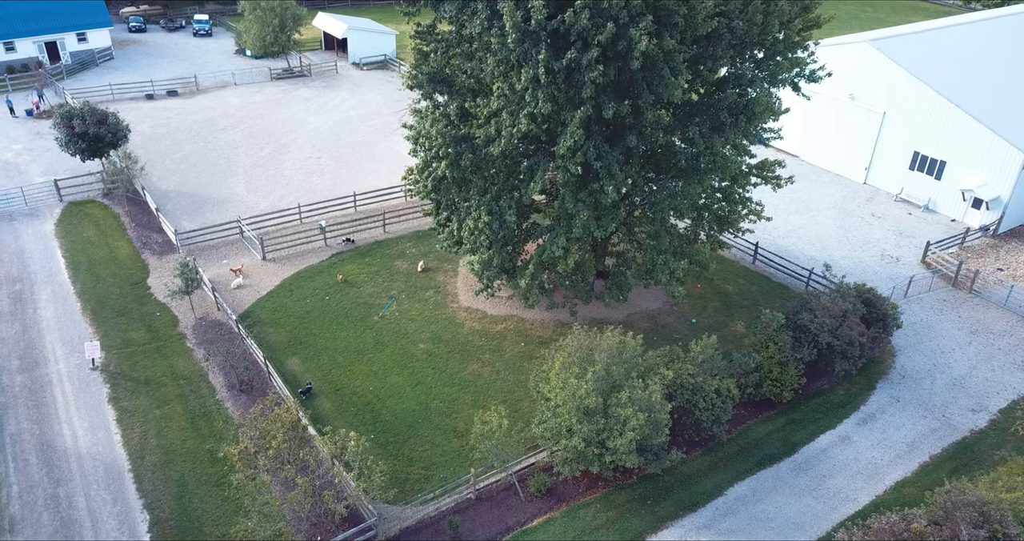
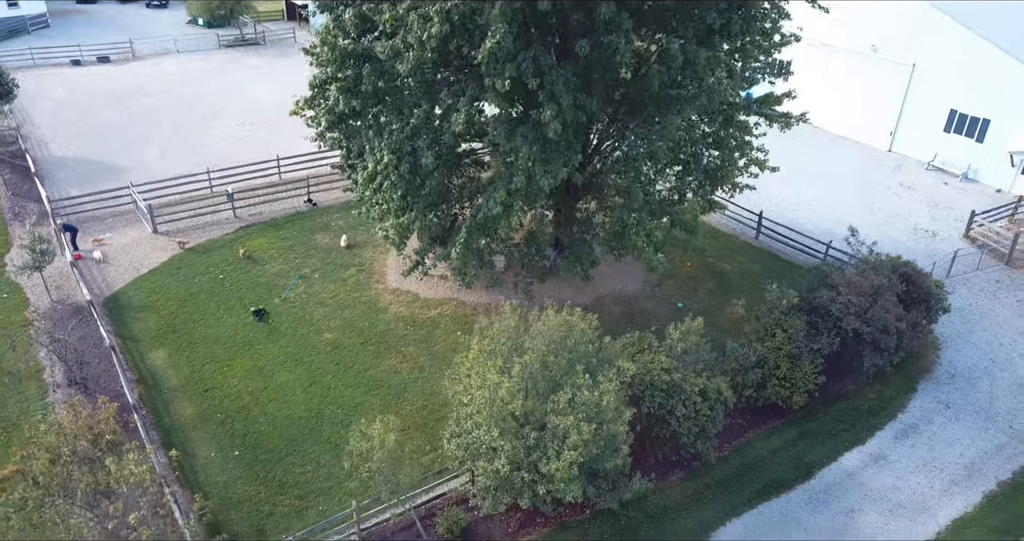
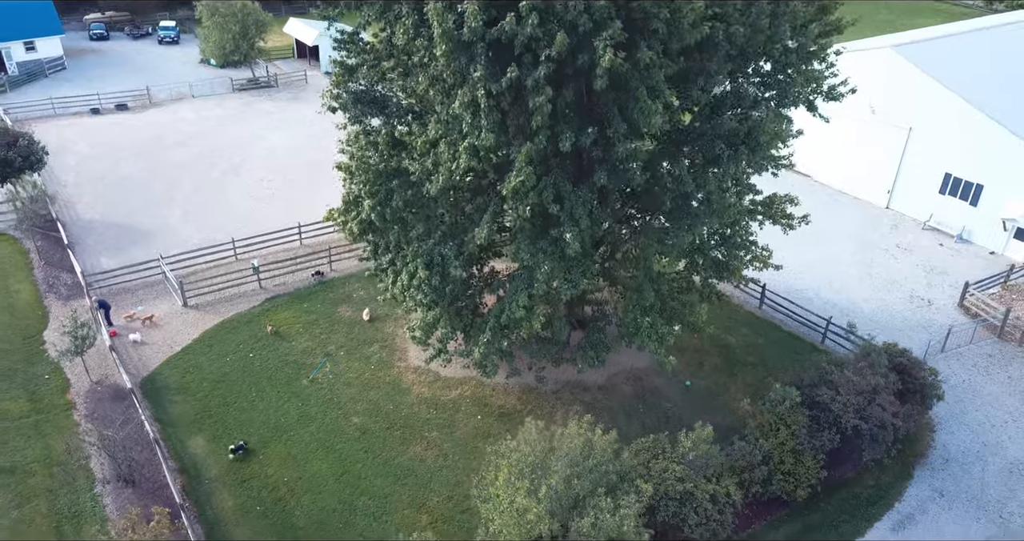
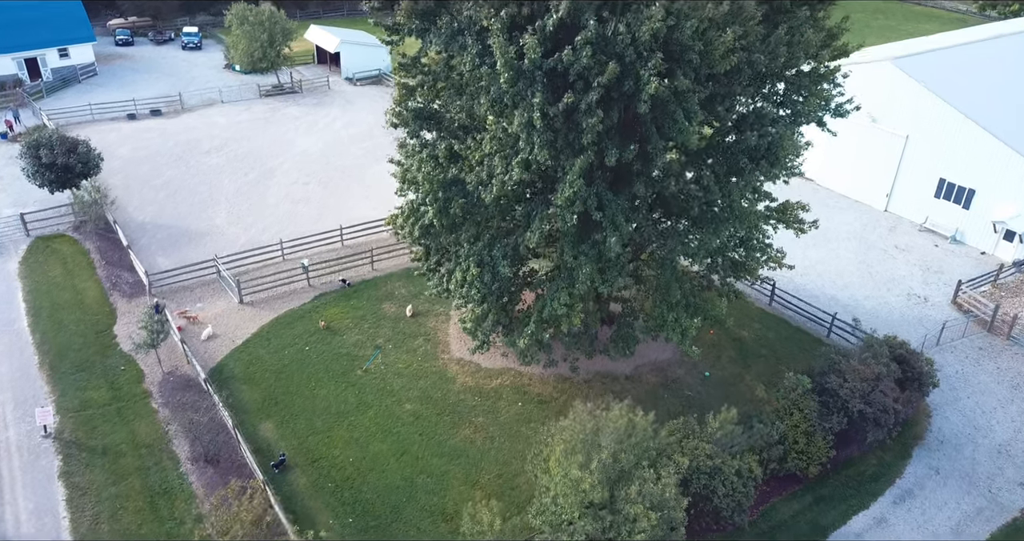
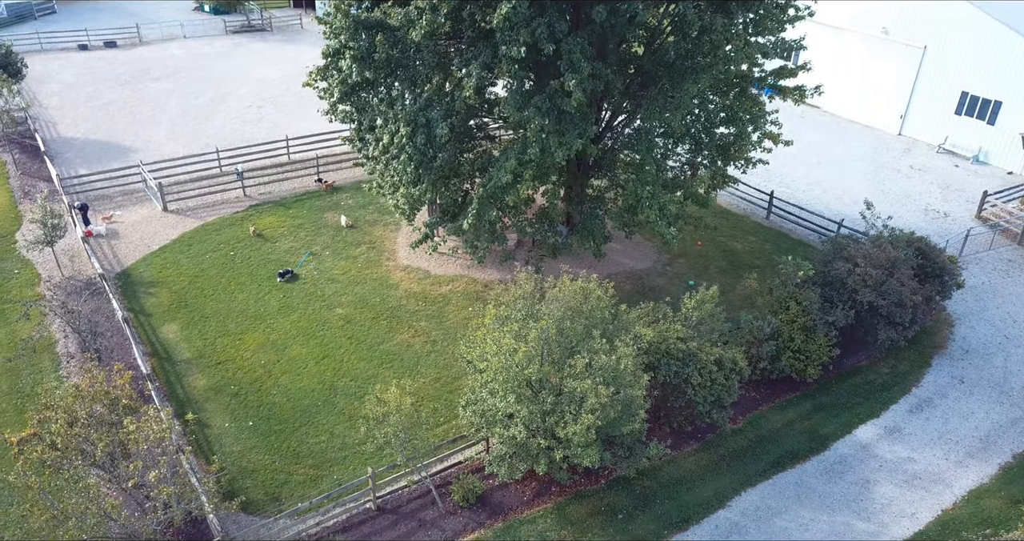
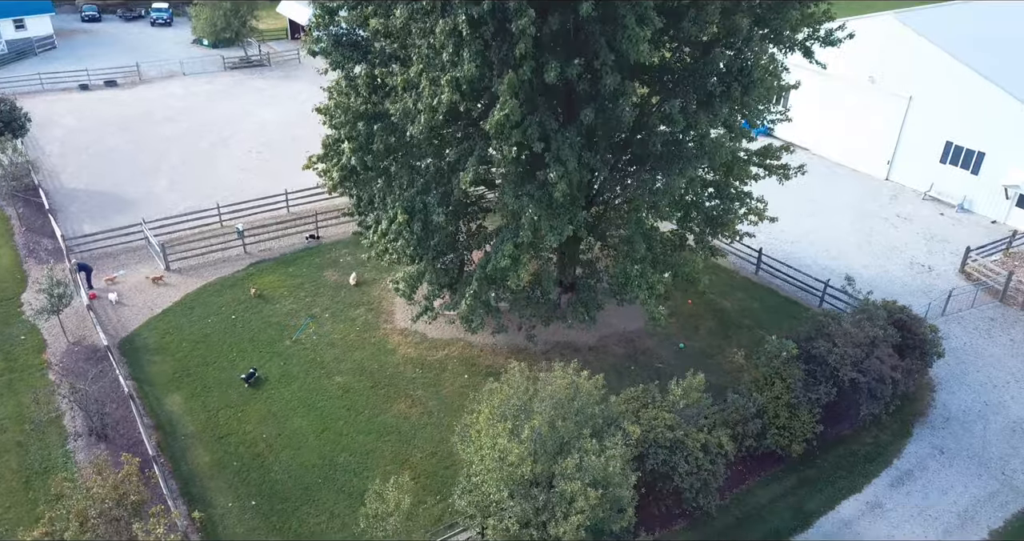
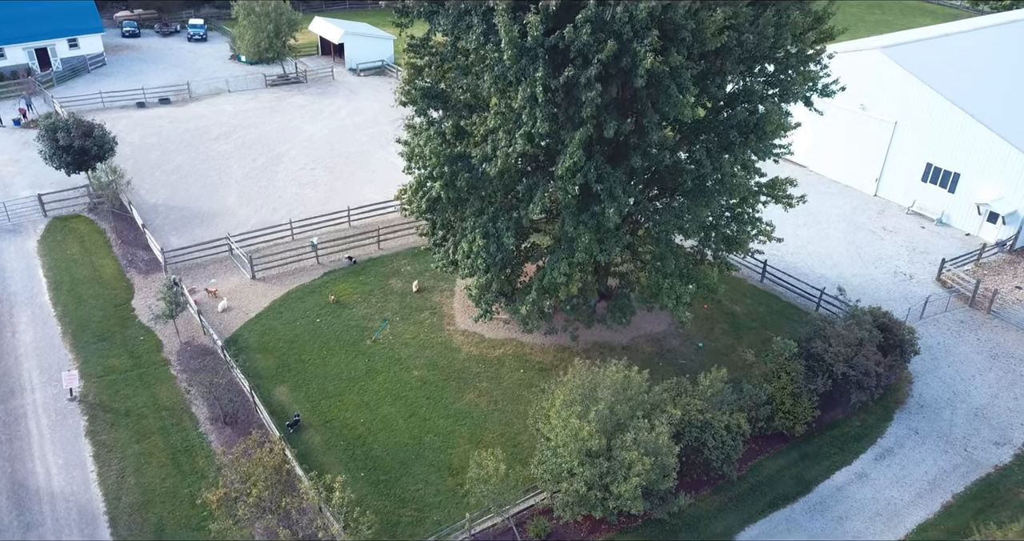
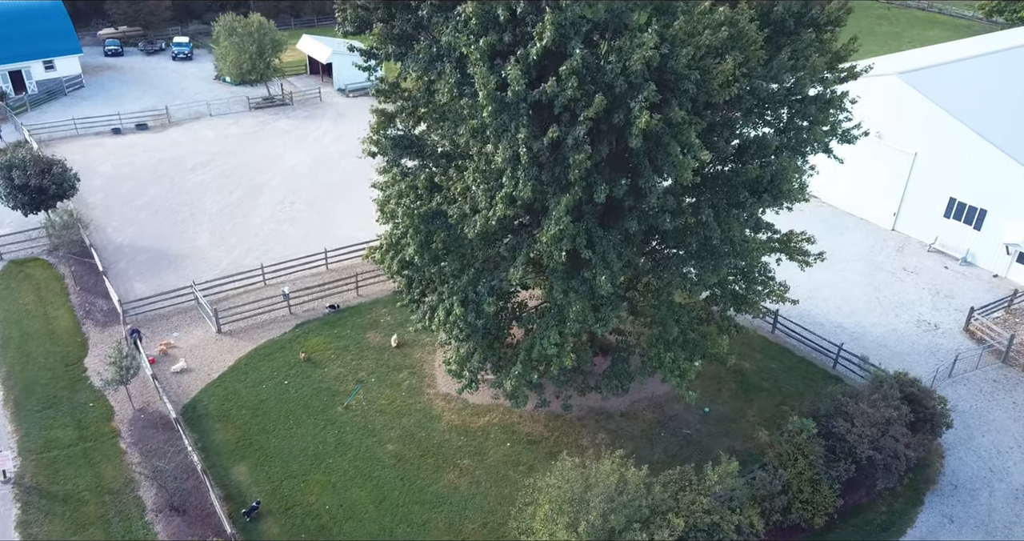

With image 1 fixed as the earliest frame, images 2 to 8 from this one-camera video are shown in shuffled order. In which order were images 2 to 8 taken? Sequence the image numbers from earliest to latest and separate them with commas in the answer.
7, 4, 8, 3, 6, 2, 5
